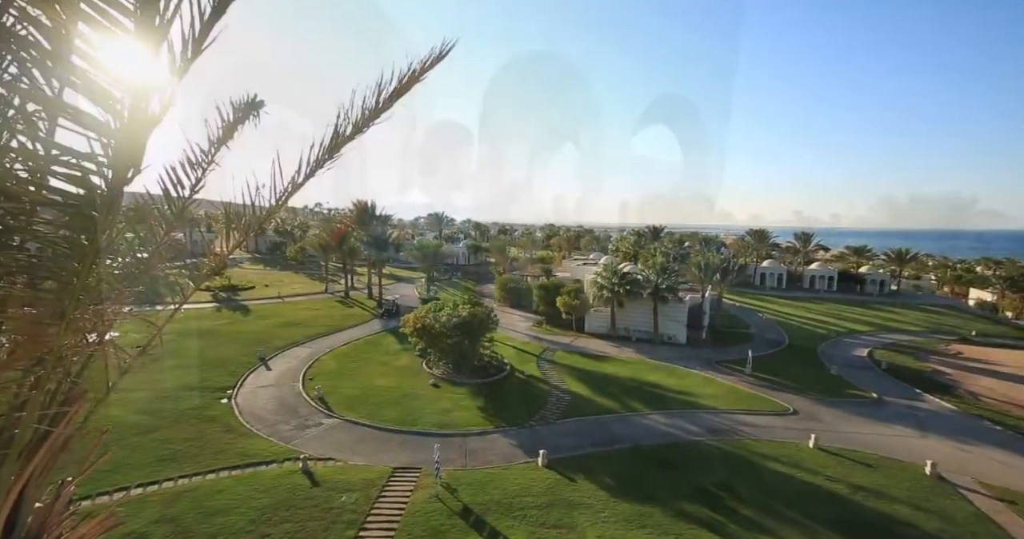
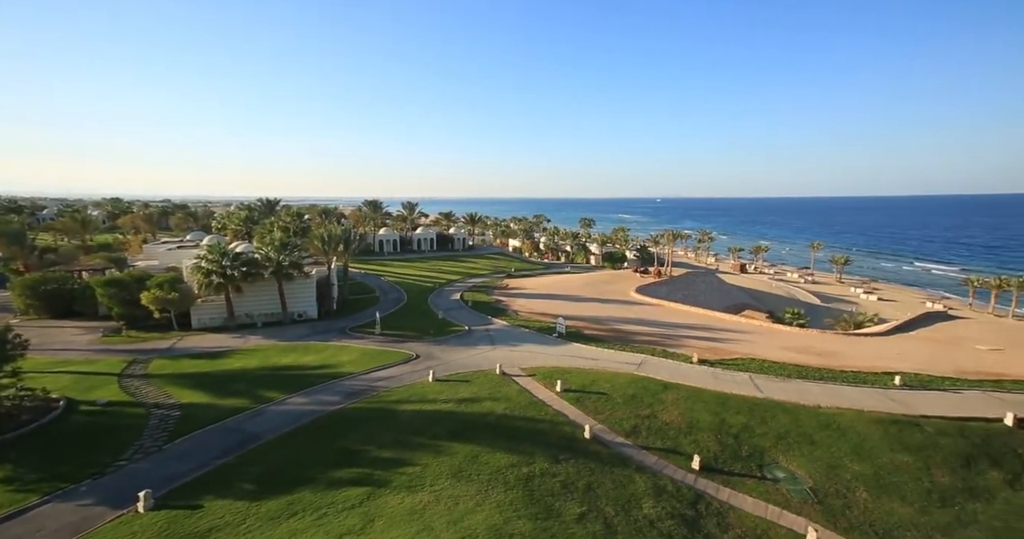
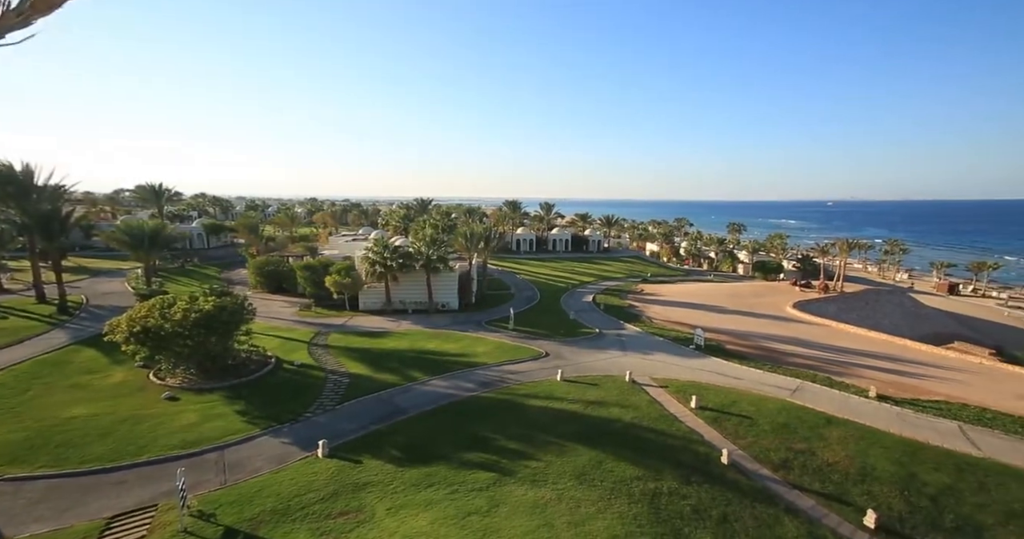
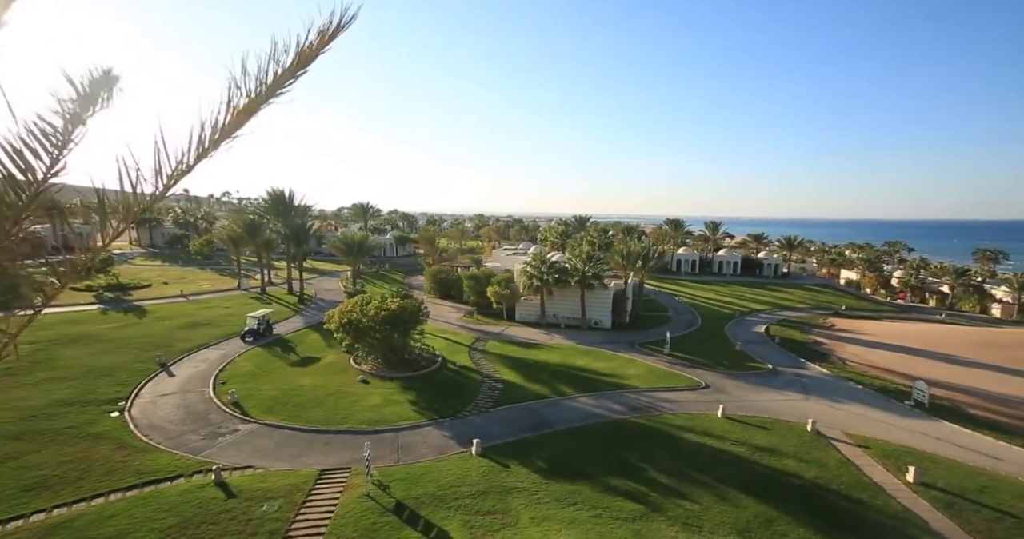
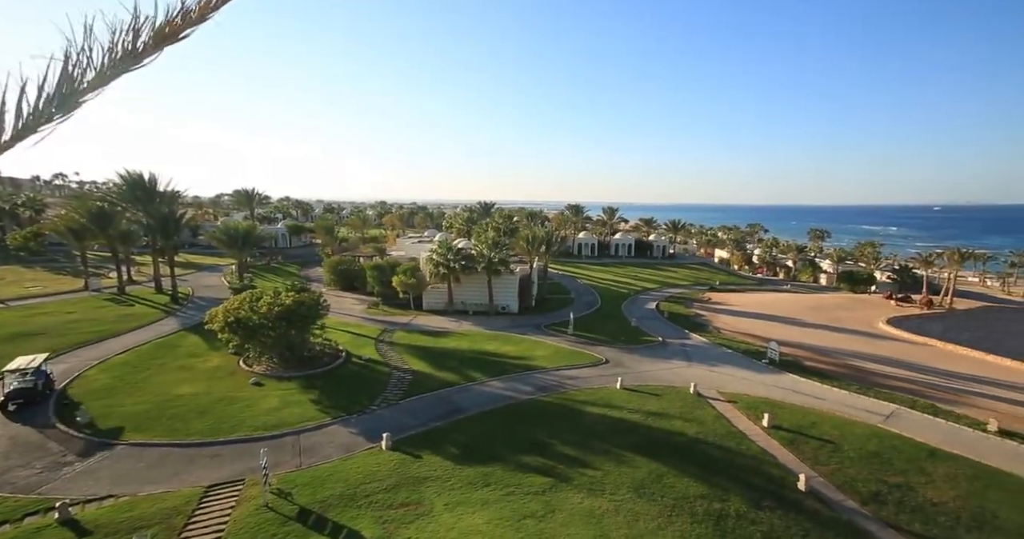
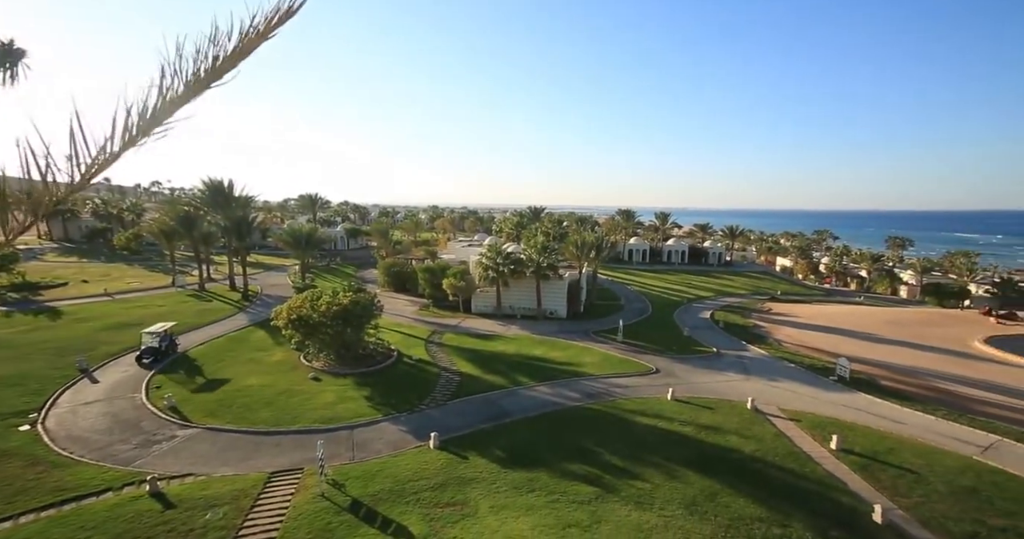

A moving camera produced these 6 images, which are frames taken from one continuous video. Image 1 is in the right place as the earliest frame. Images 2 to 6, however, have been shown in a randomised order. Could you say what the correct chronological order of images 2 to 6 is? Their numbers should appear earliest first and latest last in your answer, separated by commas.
4, 6, 5, 3, 2
